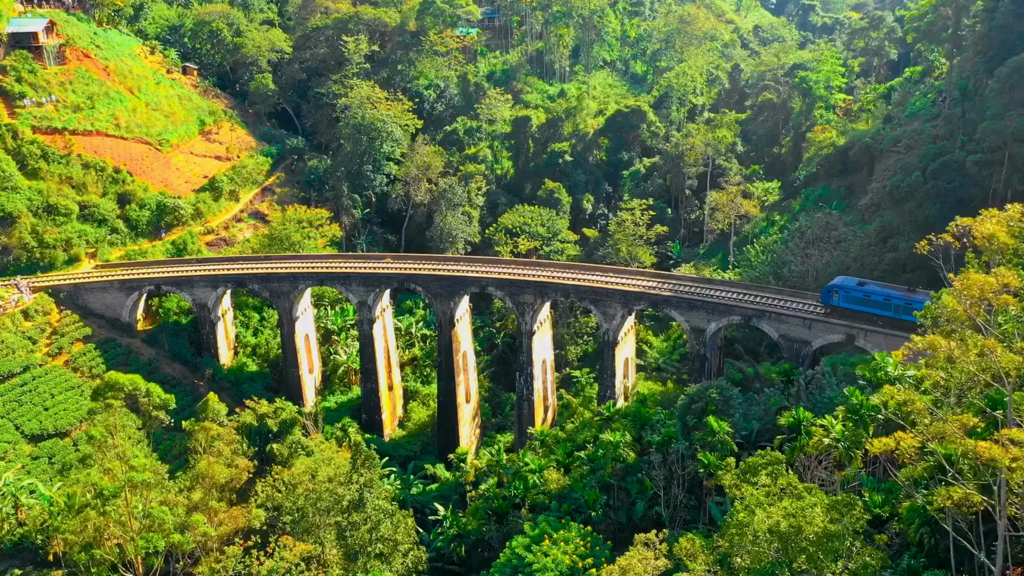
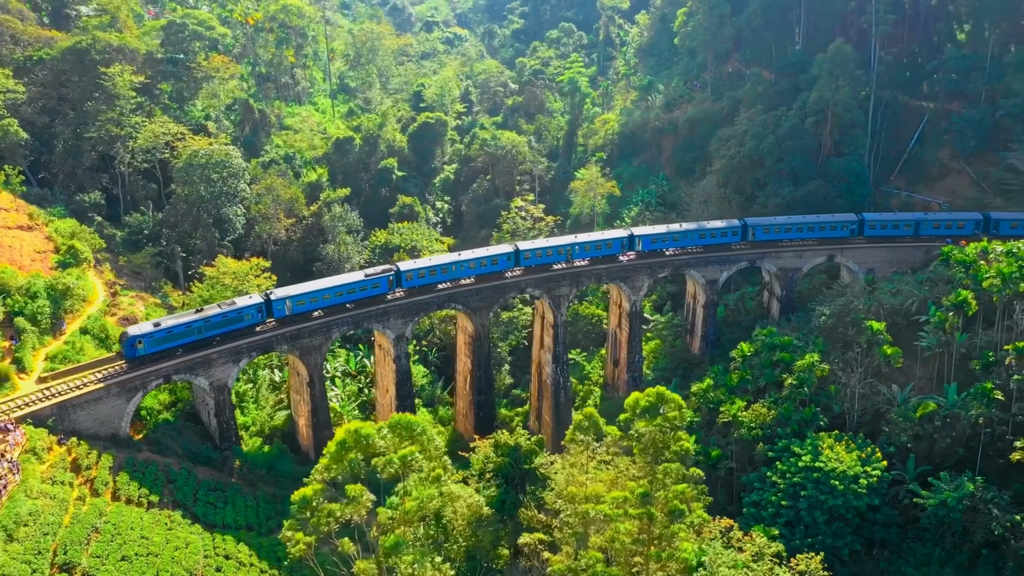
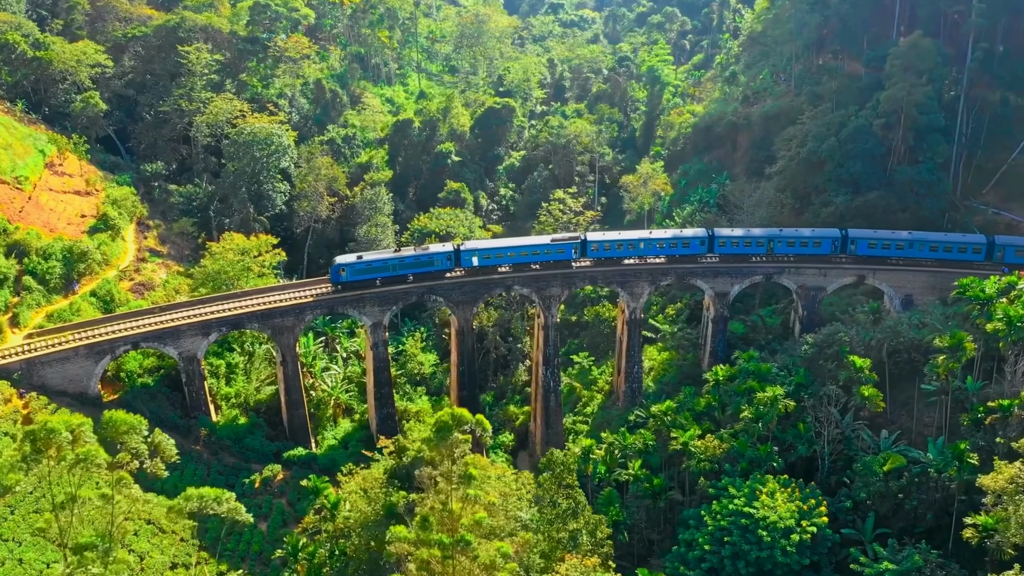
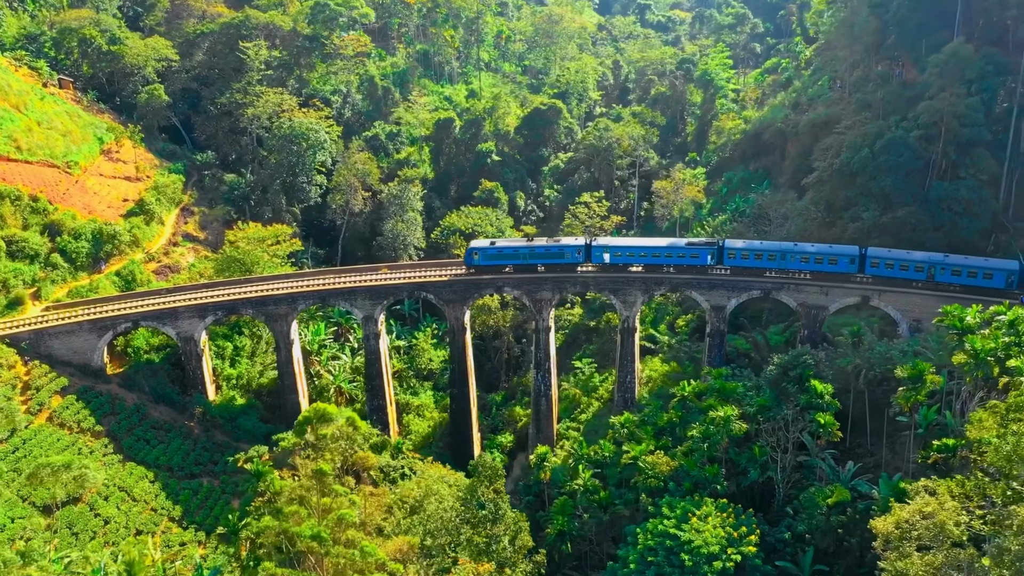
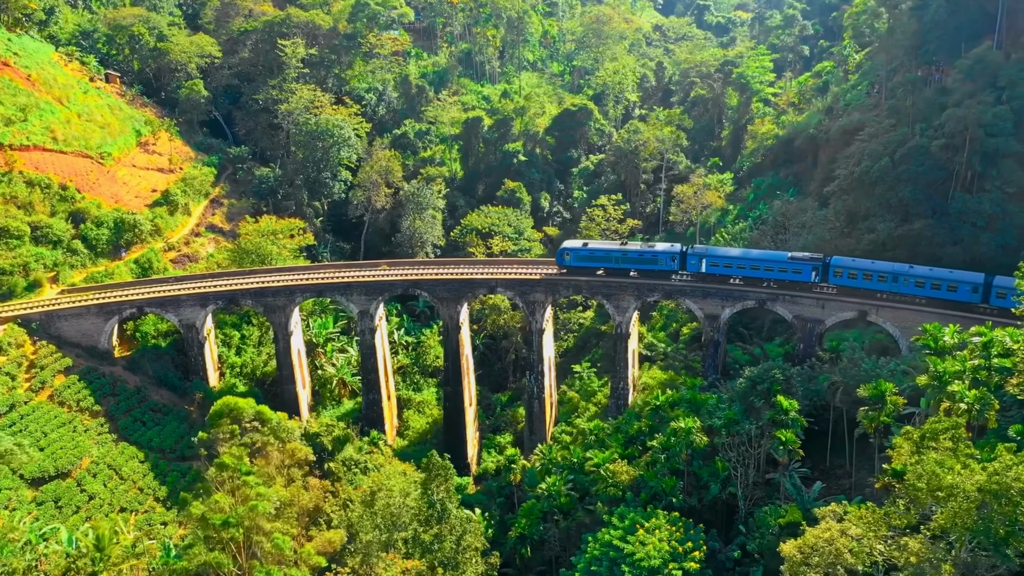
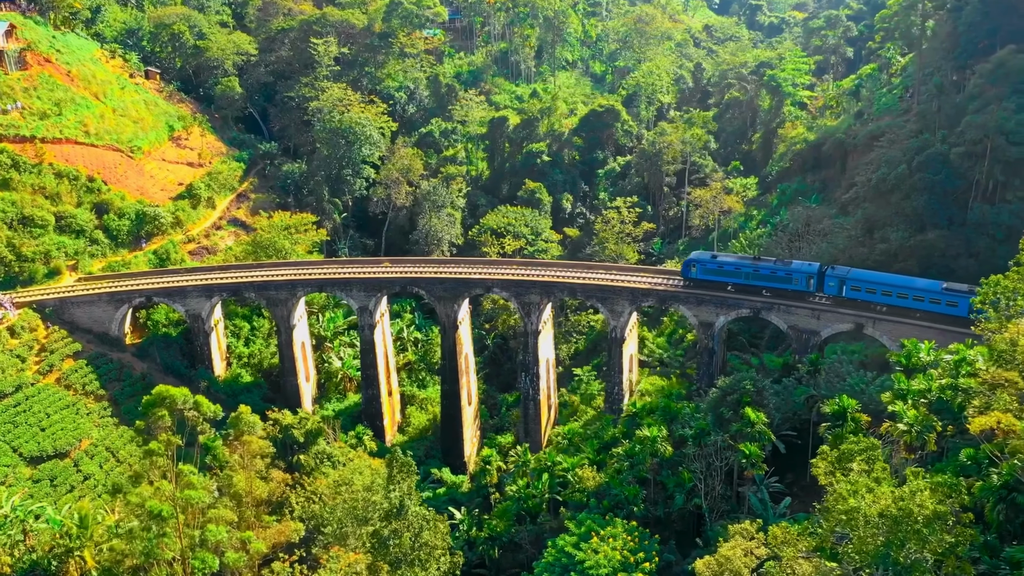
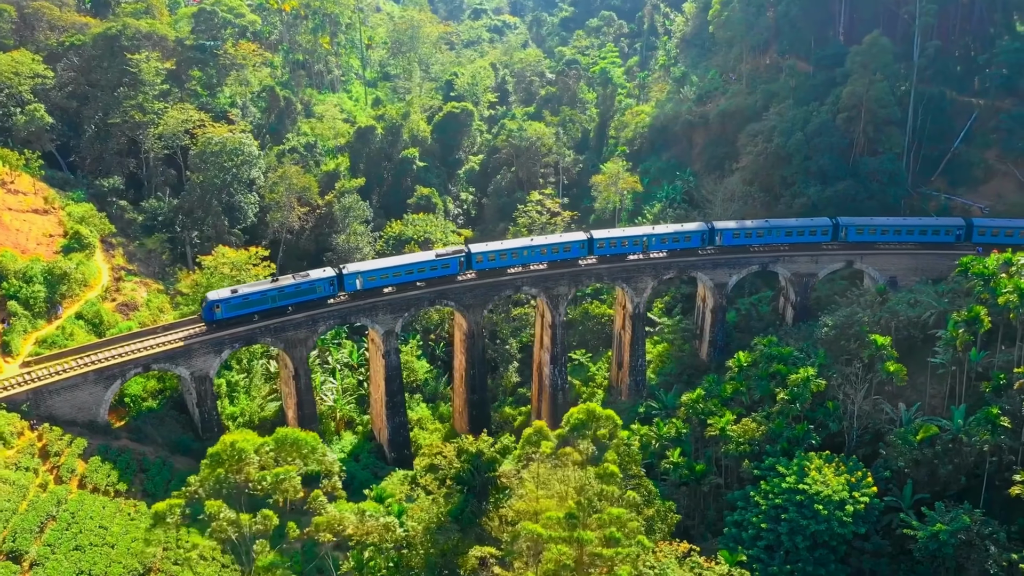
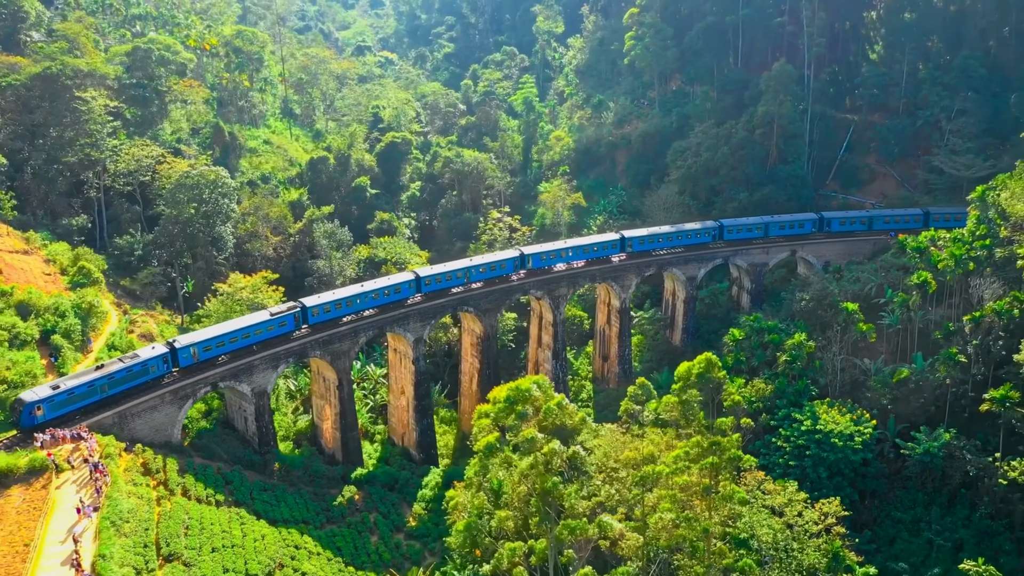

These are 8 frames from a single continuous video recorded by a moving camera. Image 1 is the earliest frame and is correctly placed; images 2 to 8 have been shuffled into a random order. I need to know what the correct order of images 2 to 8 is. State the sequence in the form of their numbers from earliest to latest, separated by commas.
6, 5, 4, 3, 7, 2, 8
